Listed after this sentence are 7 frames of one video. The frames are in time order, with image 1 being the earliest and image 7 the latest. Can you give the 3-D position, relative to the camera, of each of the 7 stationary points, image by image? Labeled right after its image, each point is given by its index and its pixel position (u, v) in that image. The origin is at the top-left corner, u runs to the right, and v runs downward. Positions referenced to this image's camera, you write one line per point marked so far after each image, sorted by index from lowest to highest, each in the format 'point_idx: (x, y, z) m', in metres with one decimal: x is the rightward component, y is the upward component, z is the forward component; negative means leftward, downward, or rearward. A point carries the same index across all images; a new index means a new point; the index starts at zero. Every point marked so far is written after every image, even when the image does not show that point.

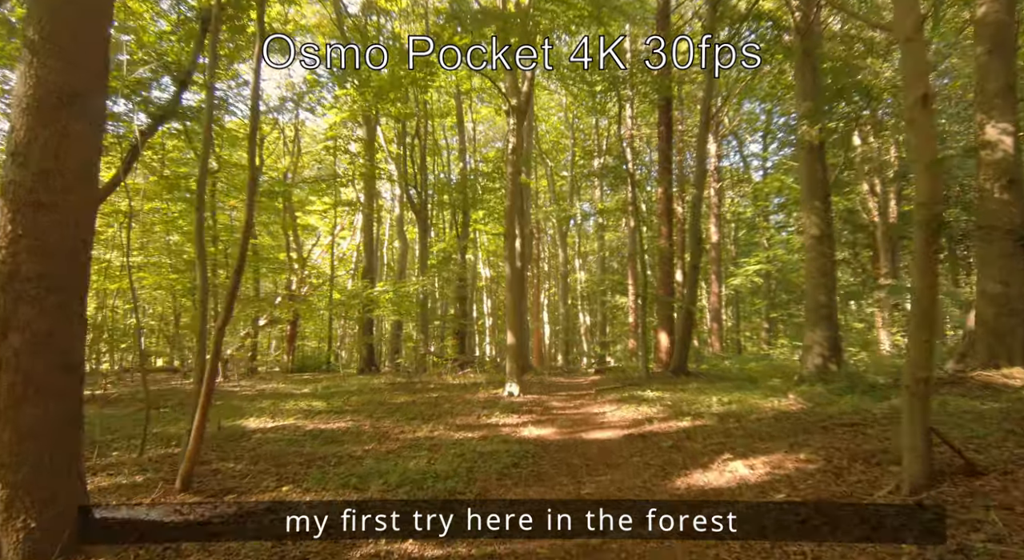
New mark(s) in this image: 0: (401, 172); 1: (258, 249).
0: (-3.5, +3.4, +17.1) m
1: (-8.9, +1.1, +19.3) m
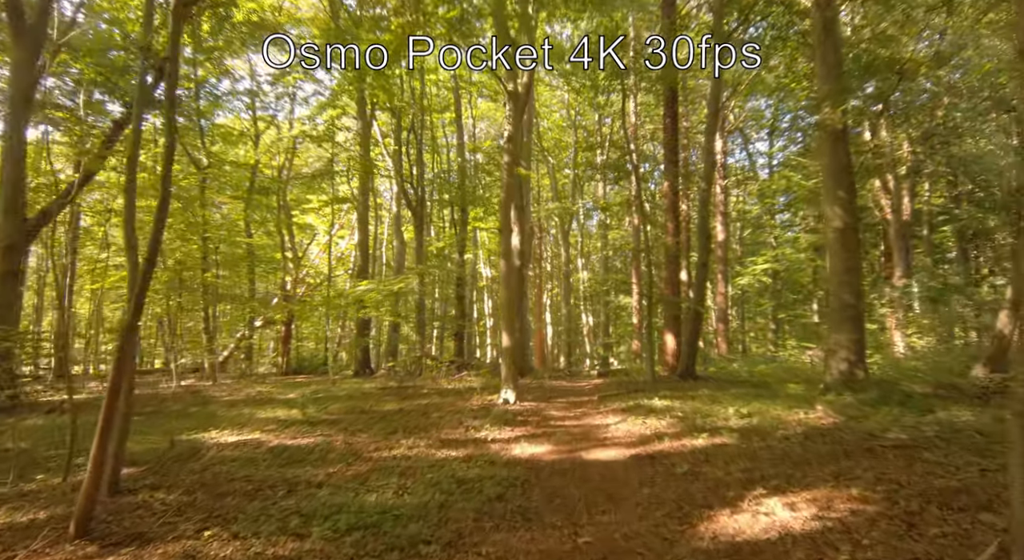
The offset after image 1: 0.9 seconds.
0: (-3.5, +3.4, +16.6) m
1: (-8.9, +1.1, +18.8) m
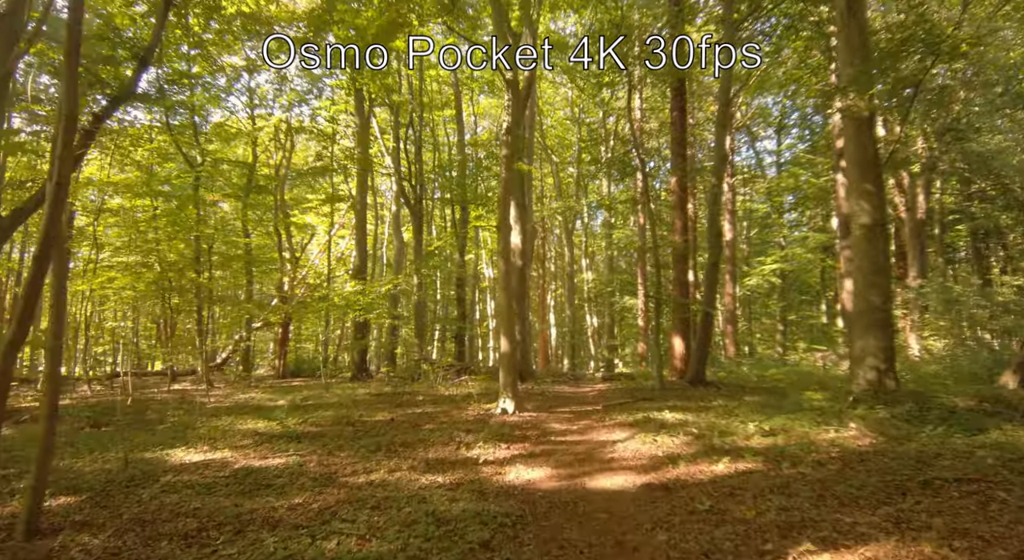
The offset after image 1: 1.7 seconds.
0: (-3.4, +3.4, +16.2) m
1: (-8.8, +1.1, +18.5) m
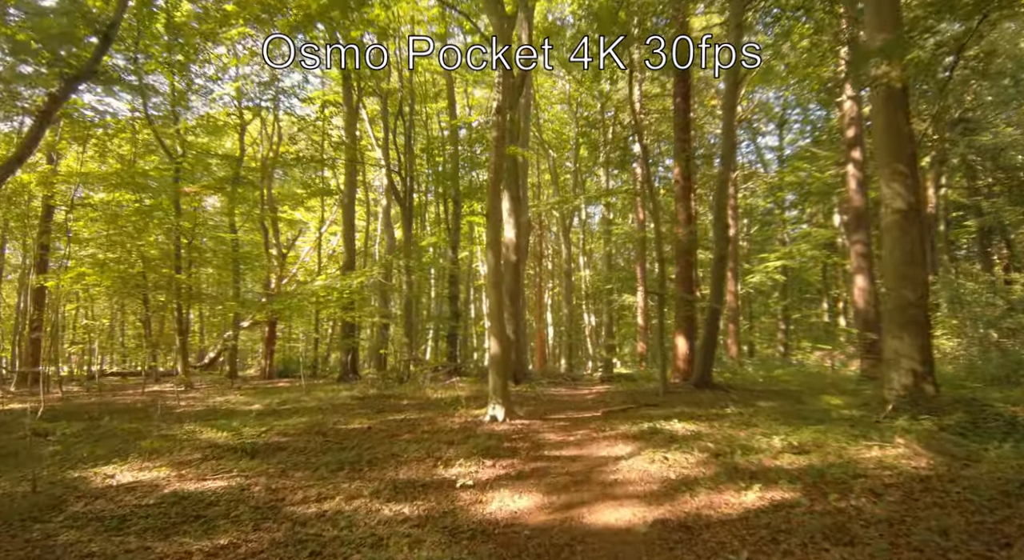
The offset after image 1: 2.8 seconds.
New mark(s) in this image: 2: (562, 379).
0: (-3.6, +3.4, +15.6) m
1: (-9.0, +1.2, +17.8) m
2: (+1.3, -2.6, +14.6) m
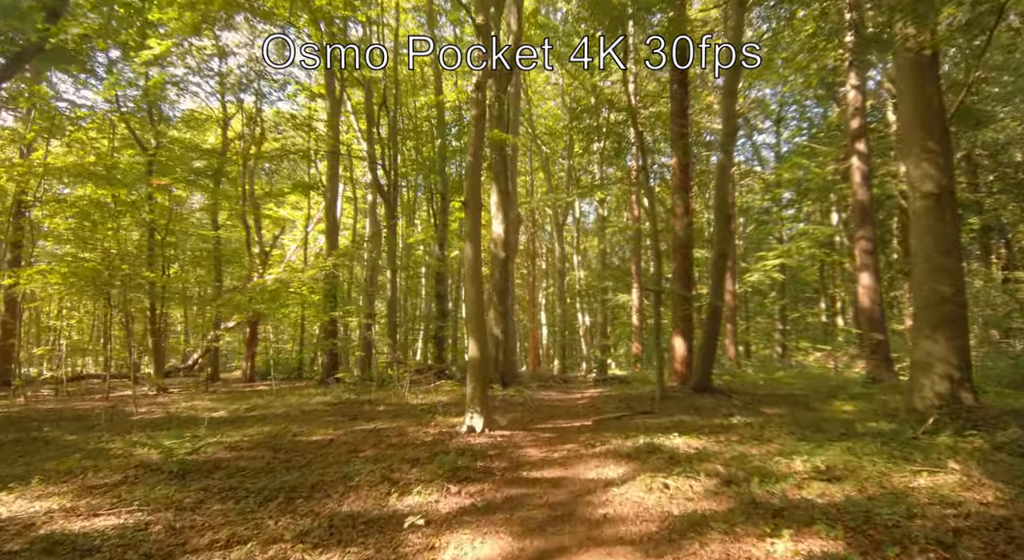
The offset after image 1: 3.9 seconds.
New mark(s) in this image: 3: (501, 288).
0: (-3.8, +3.5, +15.0) m
1: (-9.3, +1.2, +17.2) m
2: (+1.1, -2.6, +14.0) m
3: (-0.2, -0.2, +12.4) m
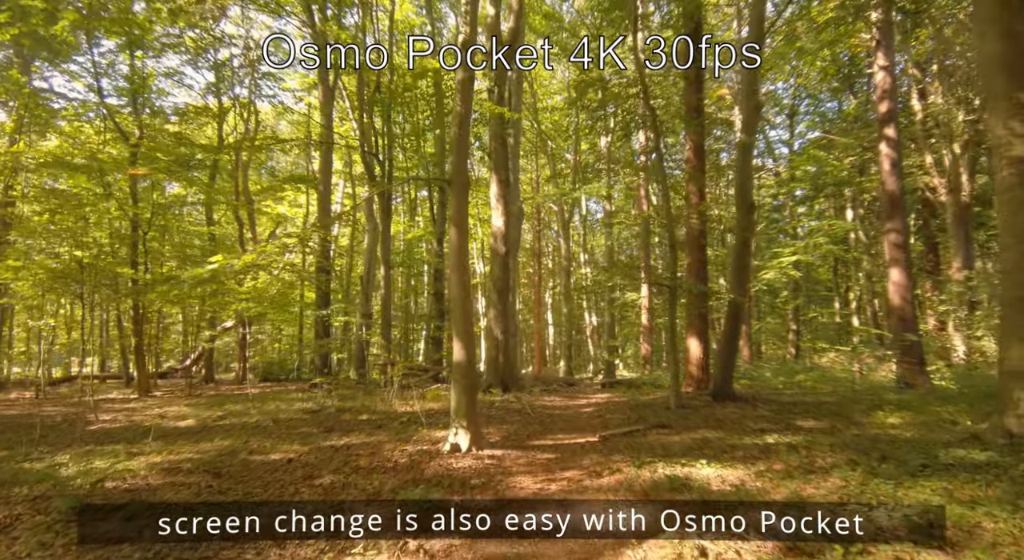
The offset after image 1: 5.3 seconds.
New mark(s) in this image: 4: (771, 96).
0: (-3.7, +3.5, +14.3) m
1: (-9.2, +1.3, +16.6) m
2: (+1.1, -2.5, +13.3) m
3: (-0.2, -0.1, +11.6) m
4: (+9.3, +6.7, +19.2) m
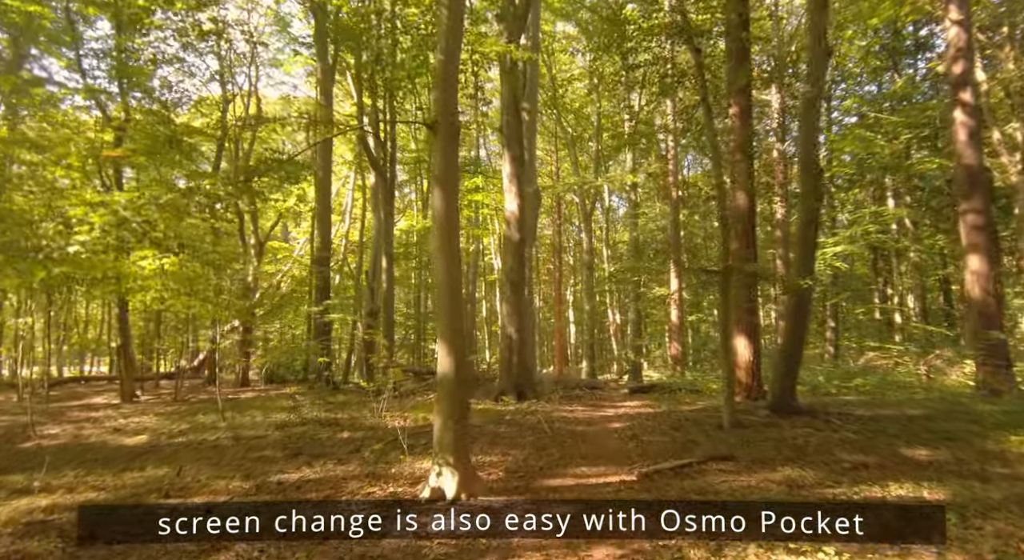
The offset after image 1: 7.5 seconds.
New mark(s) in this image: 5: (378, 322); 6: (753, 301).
0: (-3.4, +3.7, +13.3) m
1: (-8.7, +1.4, +15.7) m
2: (+1.5, -2.4, +12.0) m
3: (+0.1, 0.0, +10.4) m
4: (+9.8, +6.9, +17.6) m
5: (-3.4, -1.0, +13.3) m
6: (+3.6, -0.3, +8.4) m
